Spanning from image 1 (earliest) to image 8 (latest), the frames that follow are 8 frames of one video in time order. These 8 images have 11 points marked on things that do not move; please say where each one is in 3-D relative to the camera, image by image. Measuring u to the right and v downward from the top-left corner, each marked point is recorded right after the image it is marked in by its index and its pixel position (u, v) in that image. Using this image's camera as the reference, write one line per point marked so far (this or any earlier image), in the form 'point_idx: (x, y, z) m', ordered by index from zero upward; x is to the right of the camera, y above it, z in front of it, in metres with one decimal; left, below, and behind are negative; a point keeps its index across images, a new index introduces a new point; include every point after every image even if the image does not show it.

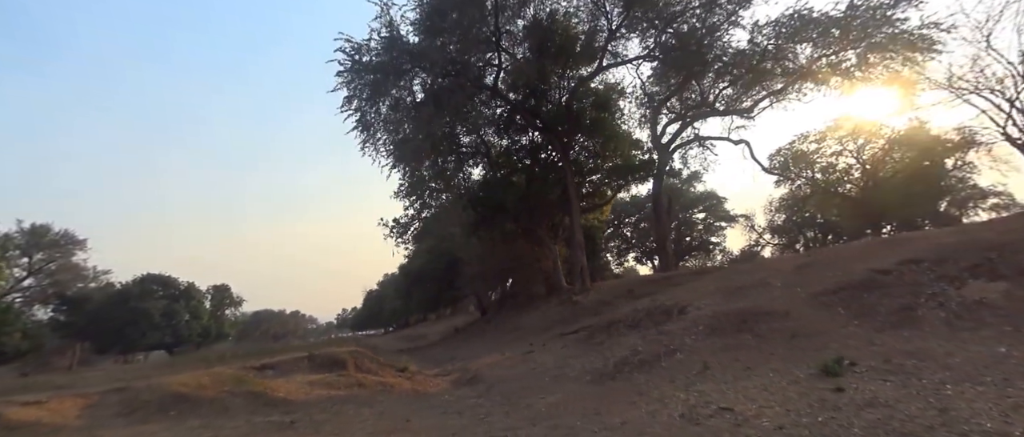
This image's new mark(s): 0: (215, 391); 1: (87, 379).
0: (-4.6, -2.7, +7.2) m
1: (-9.6, -3.8, +10.4) m
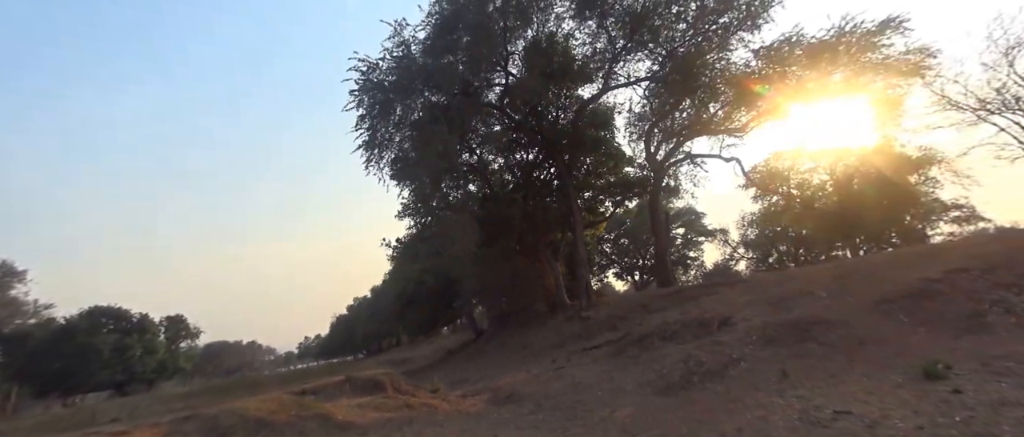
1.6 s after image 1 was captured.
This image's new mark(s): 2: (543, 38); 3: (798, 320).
0: (-3.5, -3.1, +7.0) m
1: (-8.7, -4.3, +9.8) m
2: (+1.3, +7.8, +19.7) m
3: (+4.9, -1.7, +7.6) m
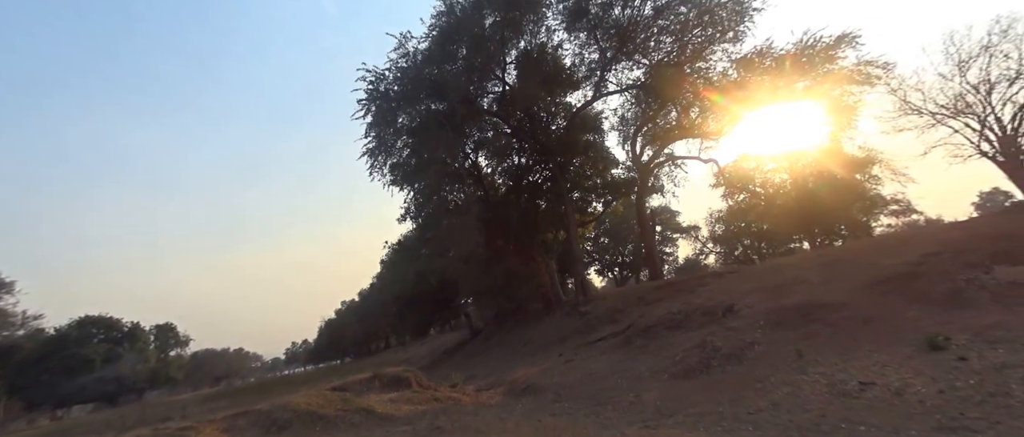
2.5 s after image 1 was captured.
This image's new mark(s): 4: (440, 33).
0: (-2.9, -3.1, +7.4) m
1: (-8.3, -4.4, +9.8) m
2: (+0.9, +7.7, +20.3) m
3: (+5.4, -1.7, +8.5) m
4: (-3.2, +8.2, +20.0) m
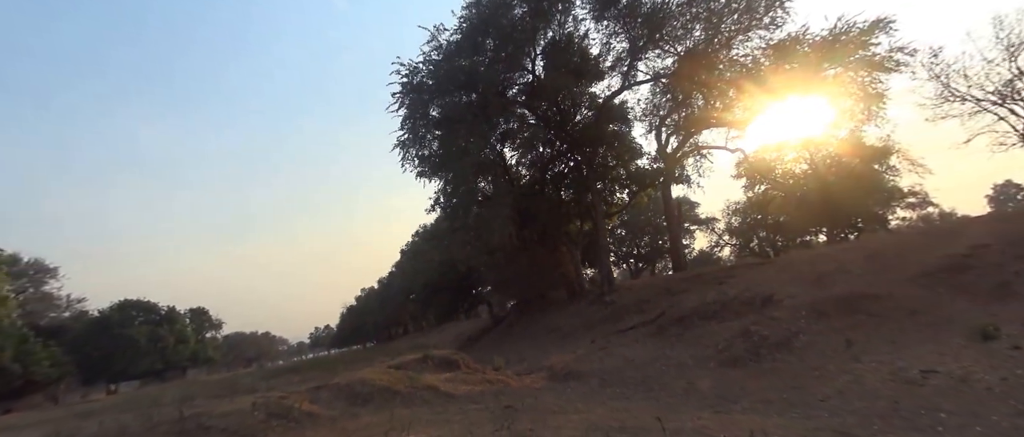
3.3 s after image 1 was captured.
0: (-1.8, -2.9, +7.8) m
1: (-7.2, -4.1, +10.4) m
2: (+2.2, +8.2, +20.5) m
3: (+6.5, -1.5, +8.8) m
4: (-1.8, +8.6, +20.2) m
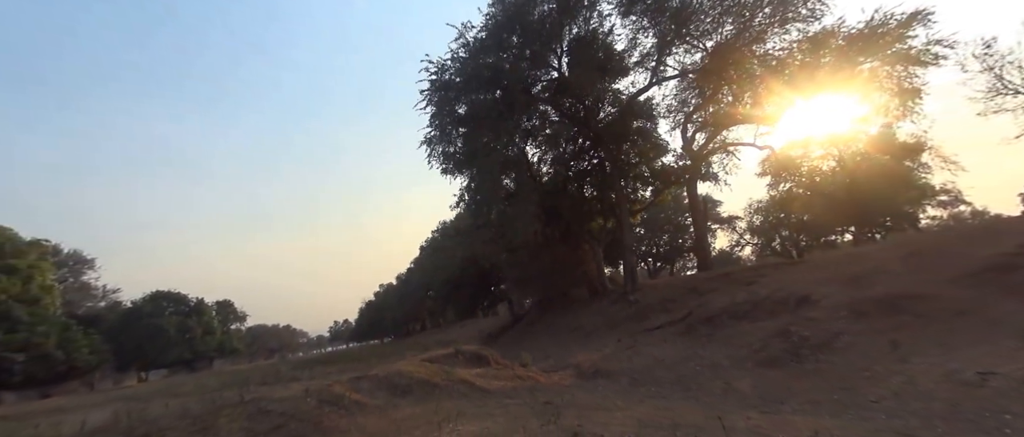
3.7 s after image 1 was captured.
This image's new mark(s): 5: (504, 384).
0: (-1.2, -2.8, +7.9) m
1: (-6.5, -4.0, +10.6) m
2: (+3.4, +8.3, +20.3) m
3: (+7.1, -1.5, +8.5) m
4: (-0.7, +8.8, +20.2) m
5: (-0.2, -3.3, +9.1) m
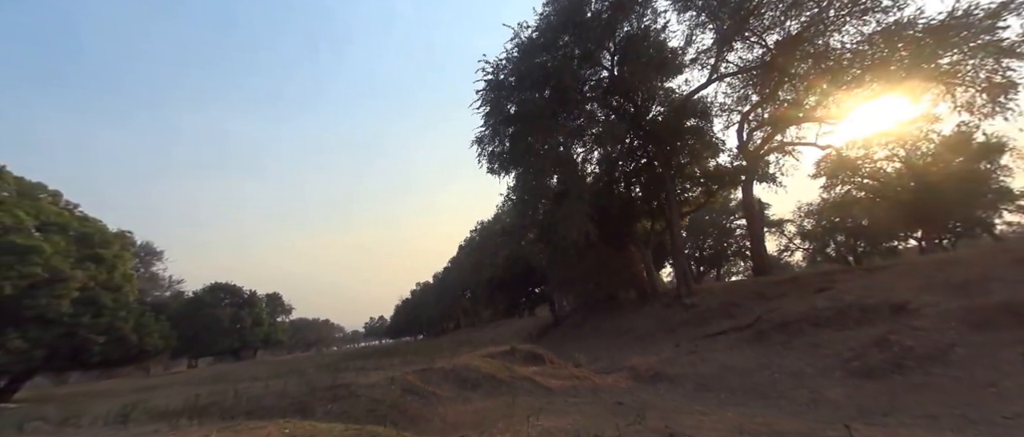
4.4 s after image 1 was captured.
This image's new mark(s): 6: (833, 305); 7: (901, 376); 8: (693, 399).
0: (-0.1, -2.6, +7.6) m
1: (-5.2, -3.7, +10.7) m
2: (+5.6, +8.3, +19.7) m
3: (+8.3, -1.5, +7.6) m
4: (+1.6, +8.8, +19.9) m
5: (+1.0, -3.2, +8.7) m
6: (+7.7, -2.1, +10.8) m
7: (+5.9, -2.4, +6.9) m
8: (+3.1, -3.1, +7.8) m
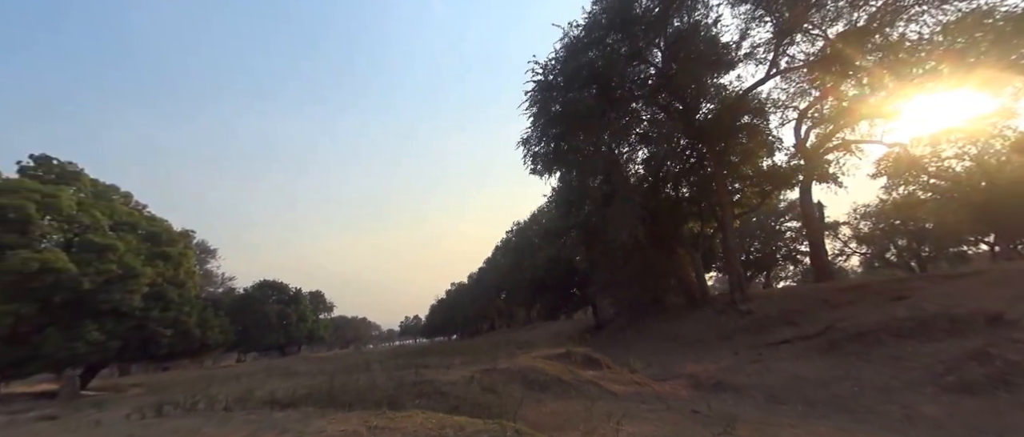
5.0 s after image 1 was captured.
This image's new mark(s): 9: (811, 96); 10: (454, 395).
0: (+0.9, -2.6, +7.3) m
1: (-3.9, -3.6, +10.8) m
2: (+7.6, +8.2, +19.1) m
3: (+9.3, -1.5, +6.8) m
4: (+3.6, +8.8, +19.6) m
5: (+2.2, -3.1, +8.4) m
6: (+9.0, -2.1, +10.0) m
7: (+6.9, -2.4, +6.2) m
8: (+4.2, -3.1, +7.3) m
9: (+12.8, +5.2, +19.3) m
10: (-0.7, -1.9, +5.0) m
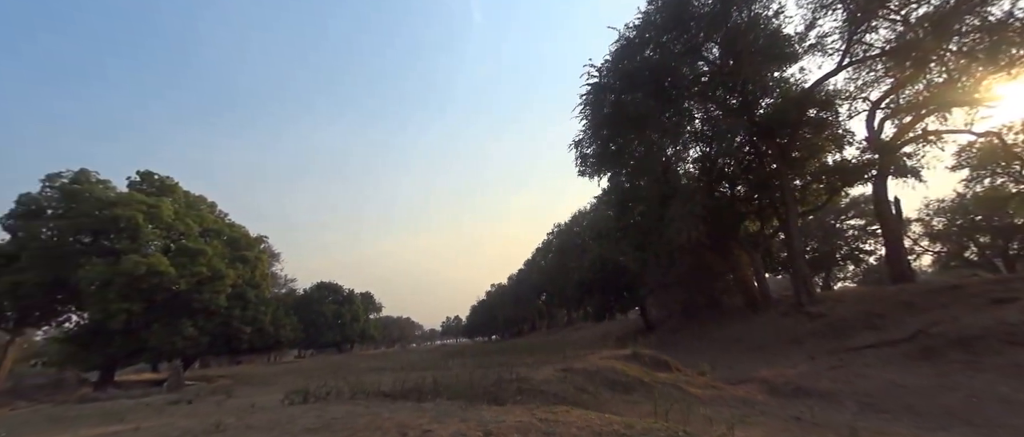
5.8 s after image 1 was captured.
0: (+2.2, -2.5, +7.0) m
1: (-2.4, -3.6, +10.8) m
2: (+9.7, +8.3, +18.2) m
3: (+10.5, -1.4, +5.8) m
4: (+5.7, +8.9, +19.0) m
5: (+3.4, -3.0, +7.9) m
6: (+10.4, -2.0, +9.0) m
7: (+8.0, -2.3, +5.4) m
8: (+5.4, -3.0, +6.7) m
9: (+14.9, +5.3, +18.0) m
10: (+0.4, -1.8, +4.8) m
